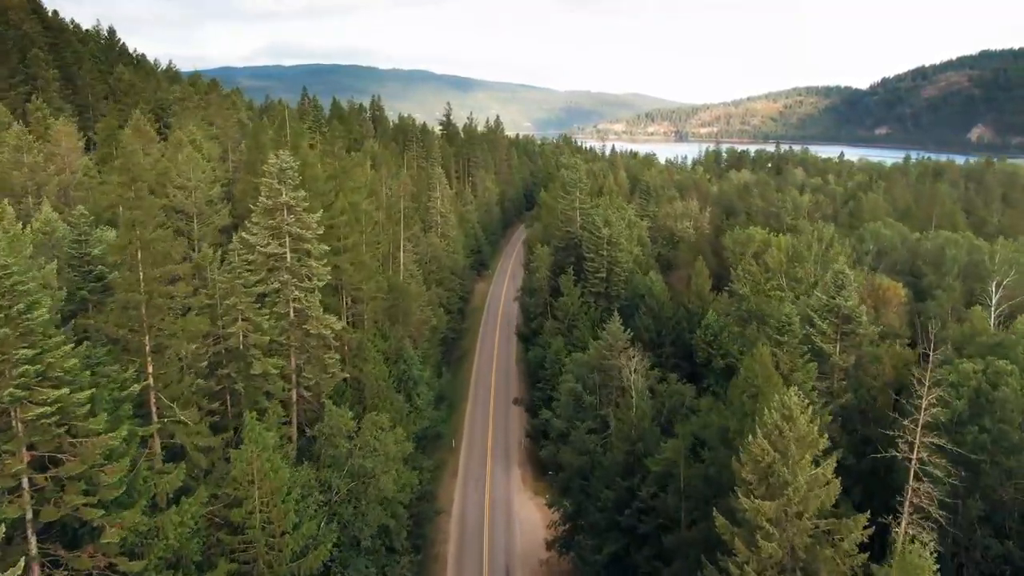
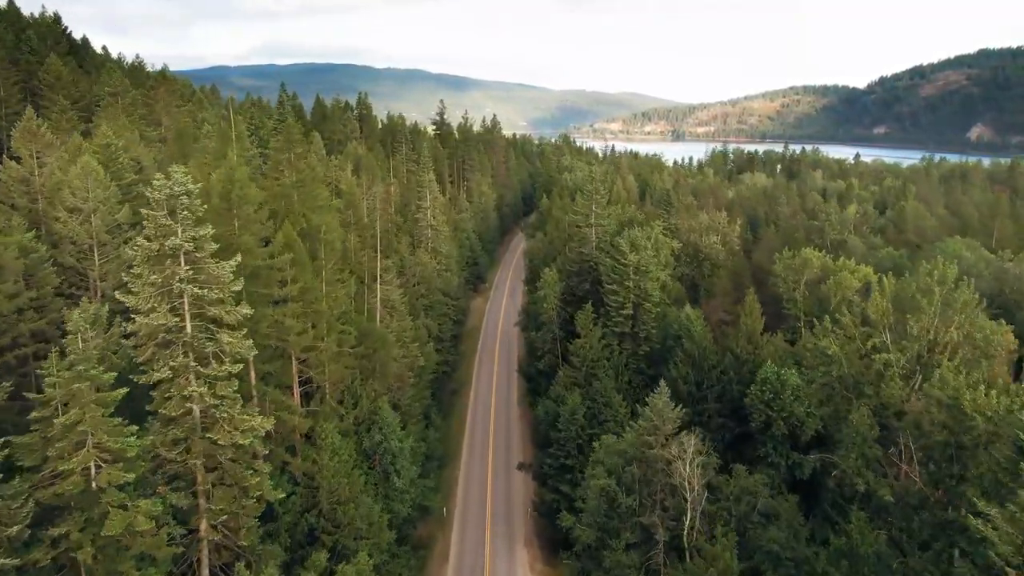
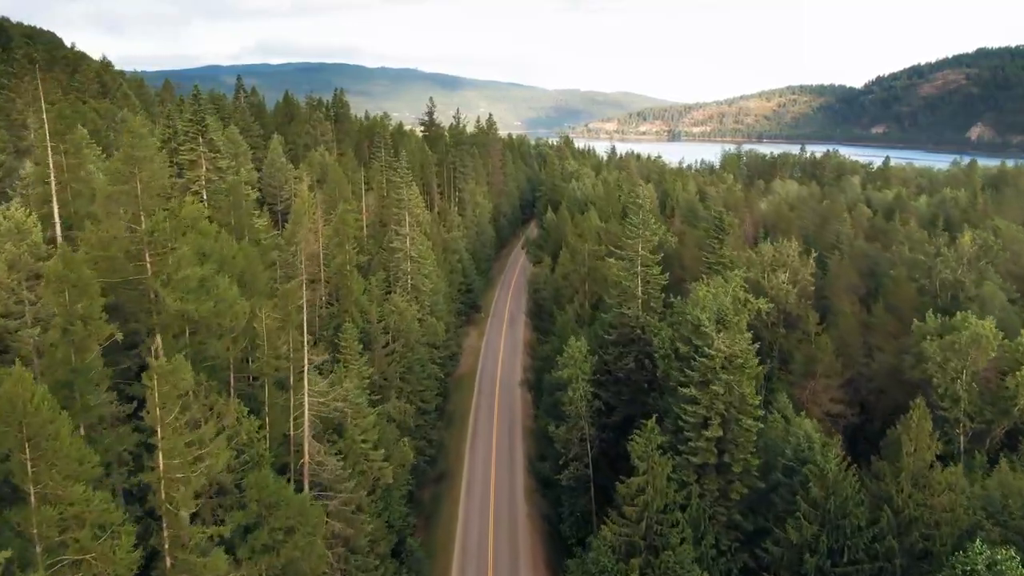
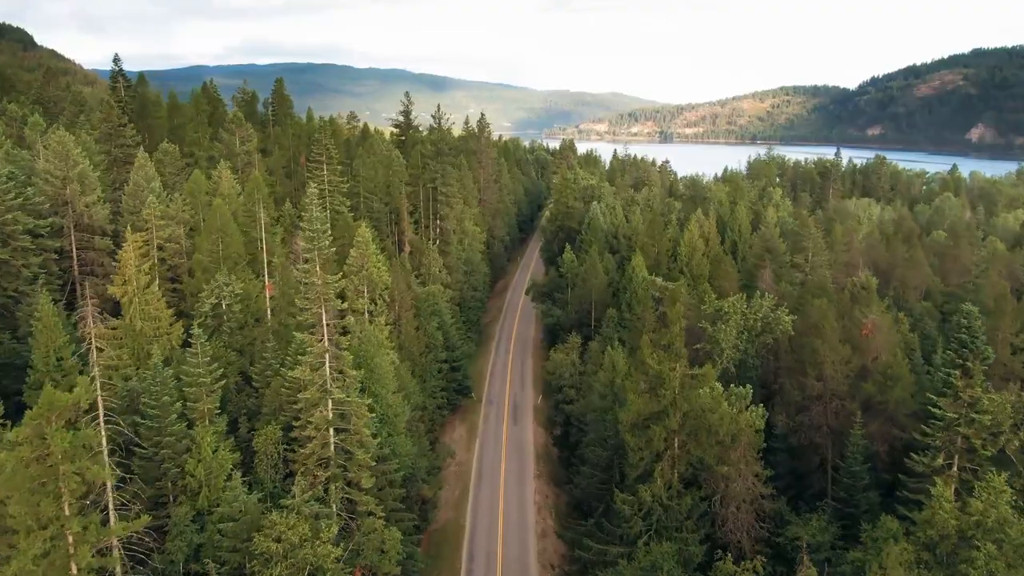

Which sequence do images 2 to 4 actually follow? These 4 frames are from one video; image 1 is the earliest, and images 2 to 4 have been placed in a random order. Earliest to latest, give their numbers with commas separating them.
2, 3, 4
